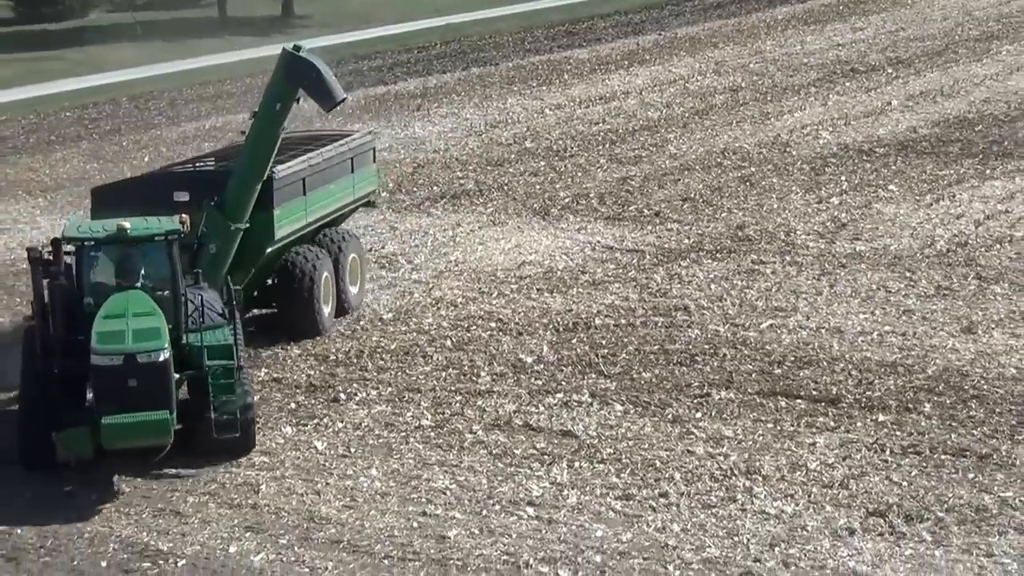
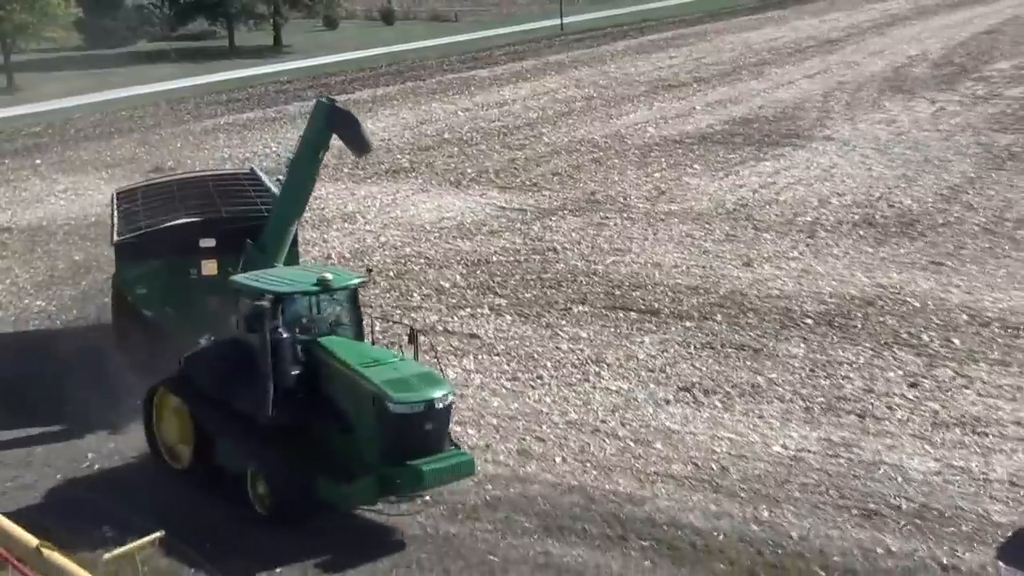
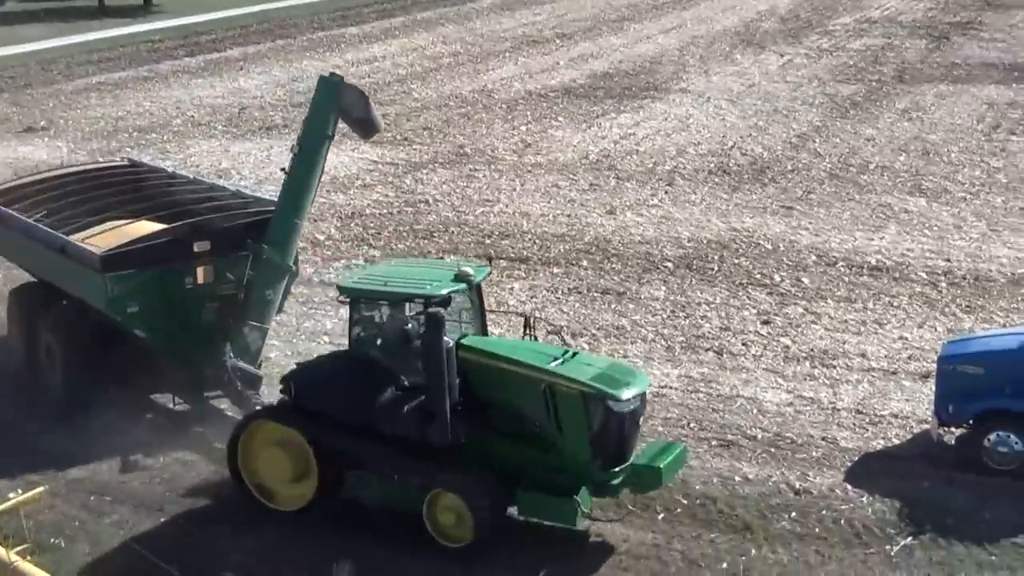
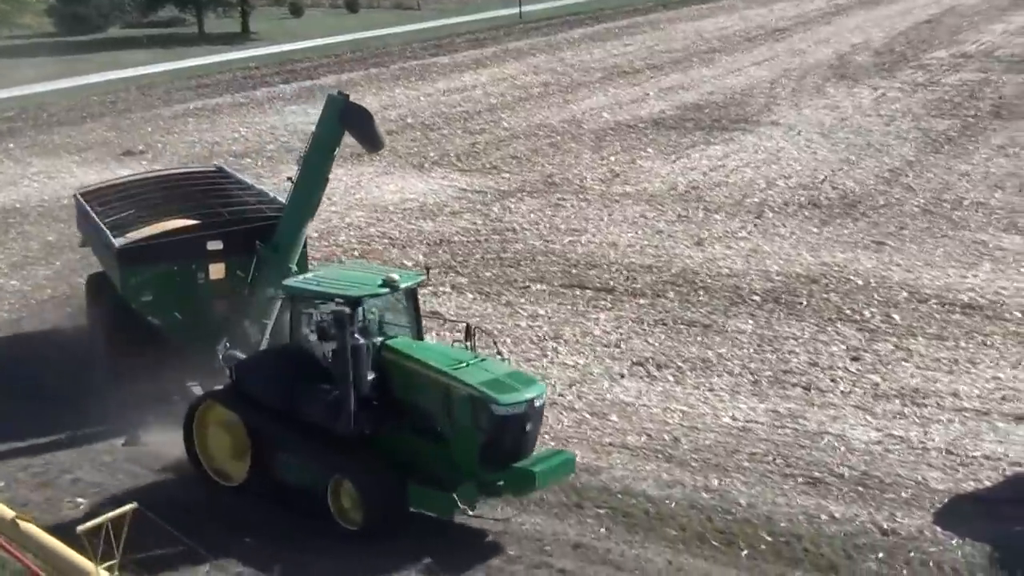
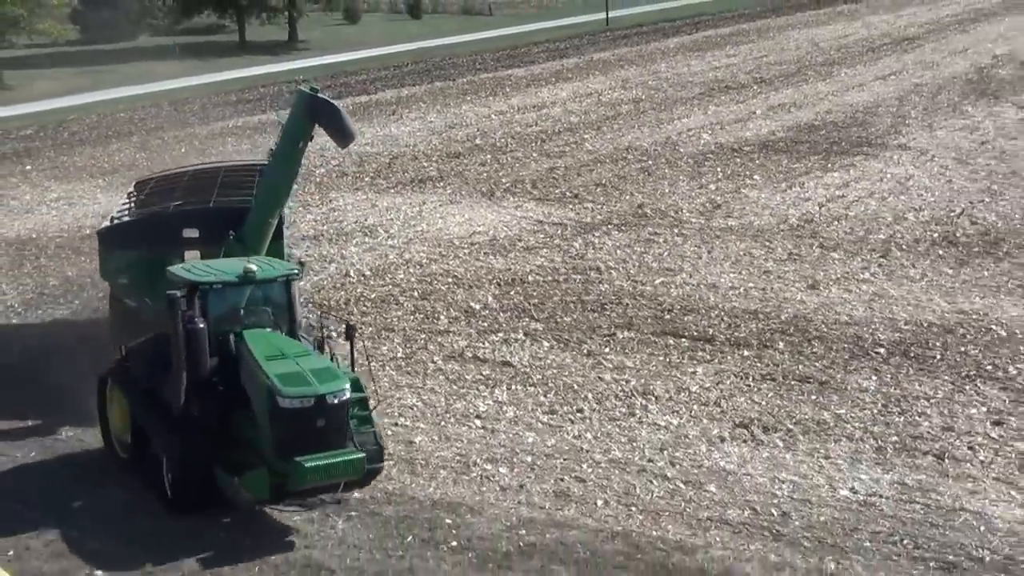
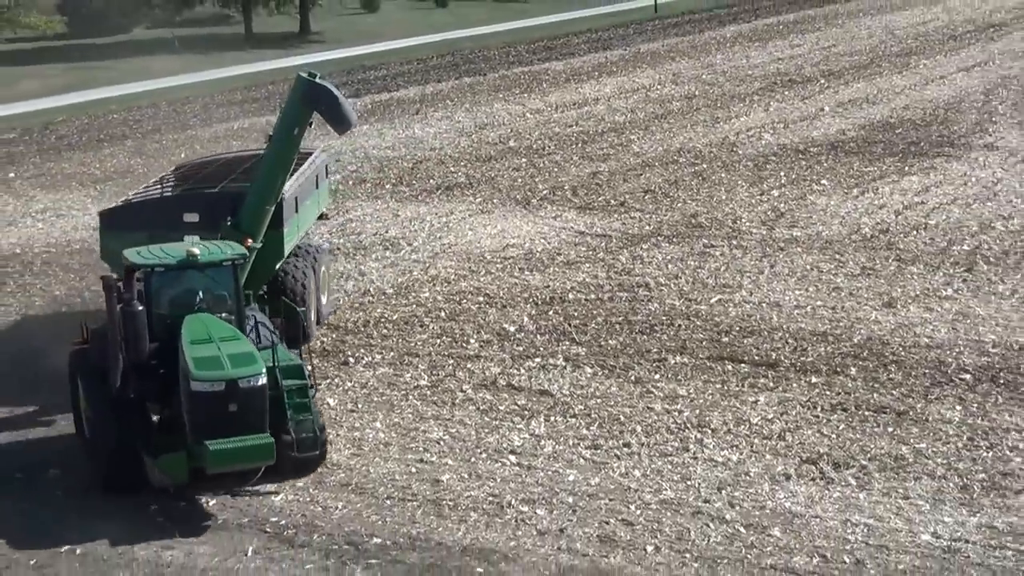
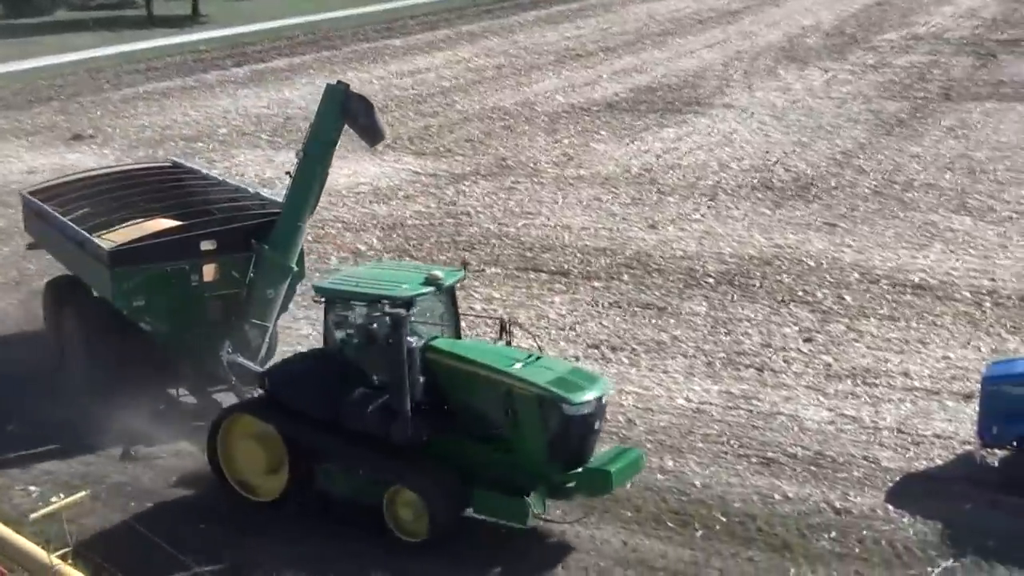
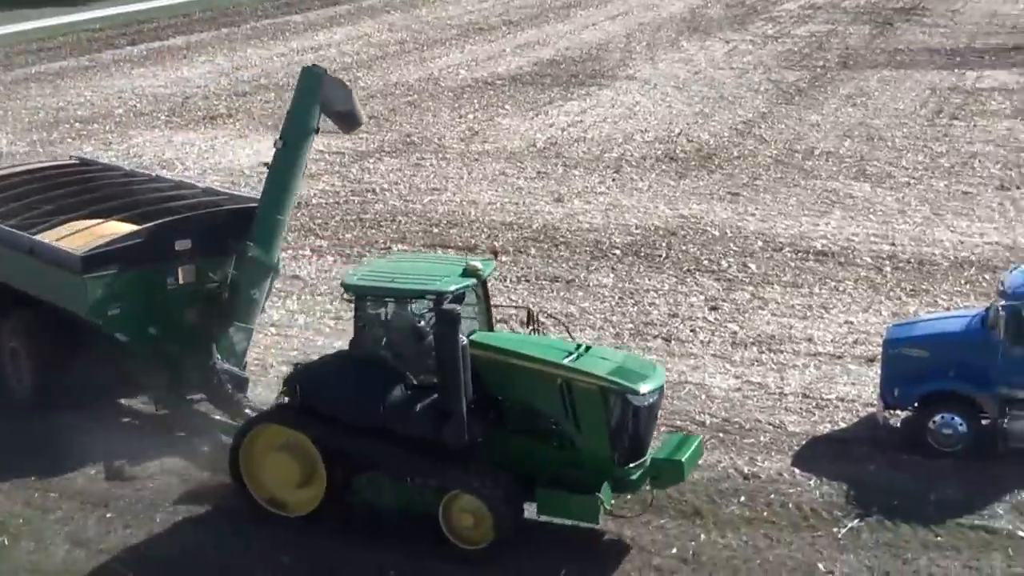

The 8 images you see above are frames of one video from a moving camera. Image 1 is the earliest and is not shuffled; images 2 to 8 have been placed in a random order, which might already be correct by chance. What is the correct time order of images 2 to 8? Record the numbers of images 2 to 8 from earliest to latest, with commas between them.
6, 5, 2, 4, 7, 3, 8
